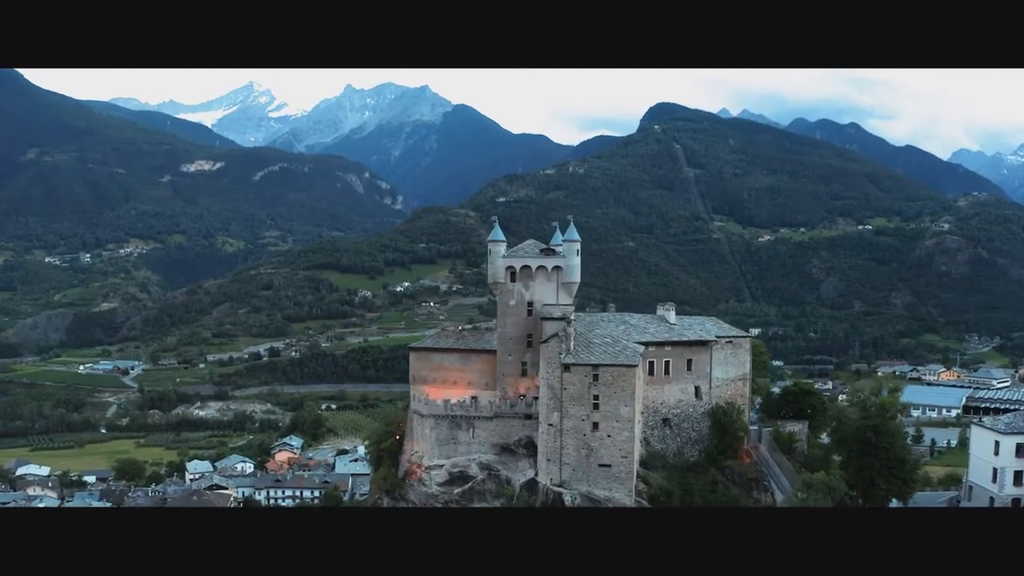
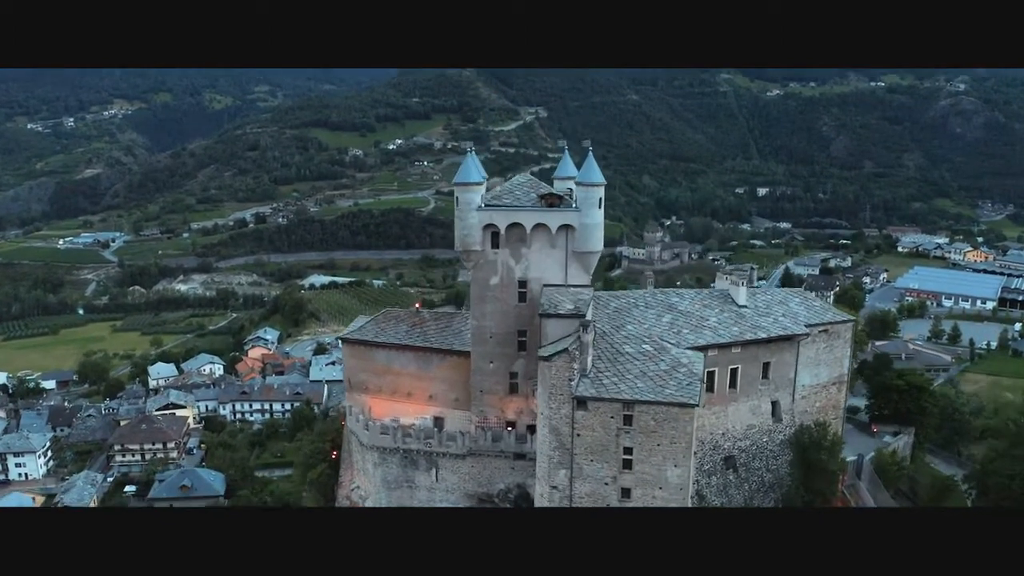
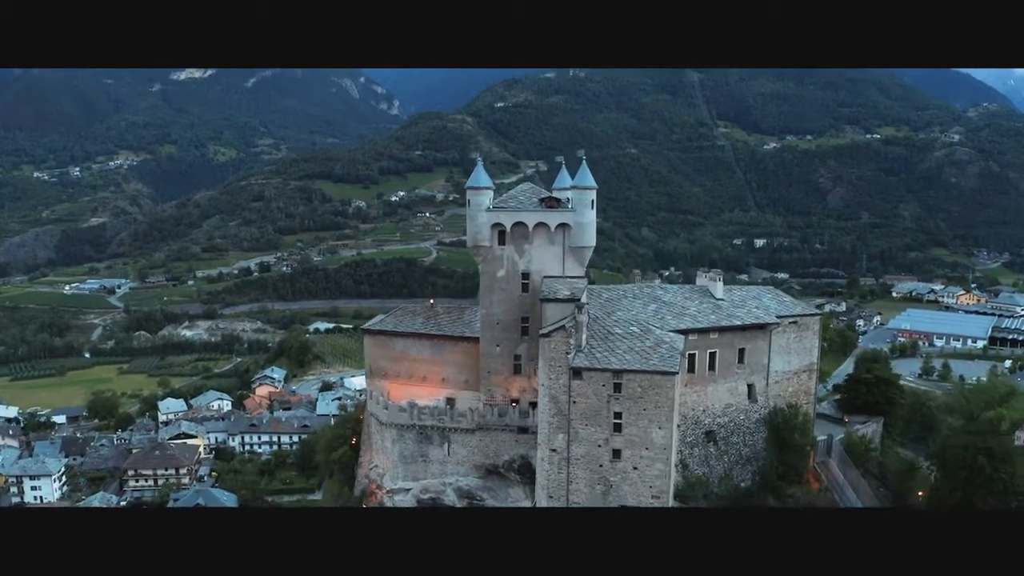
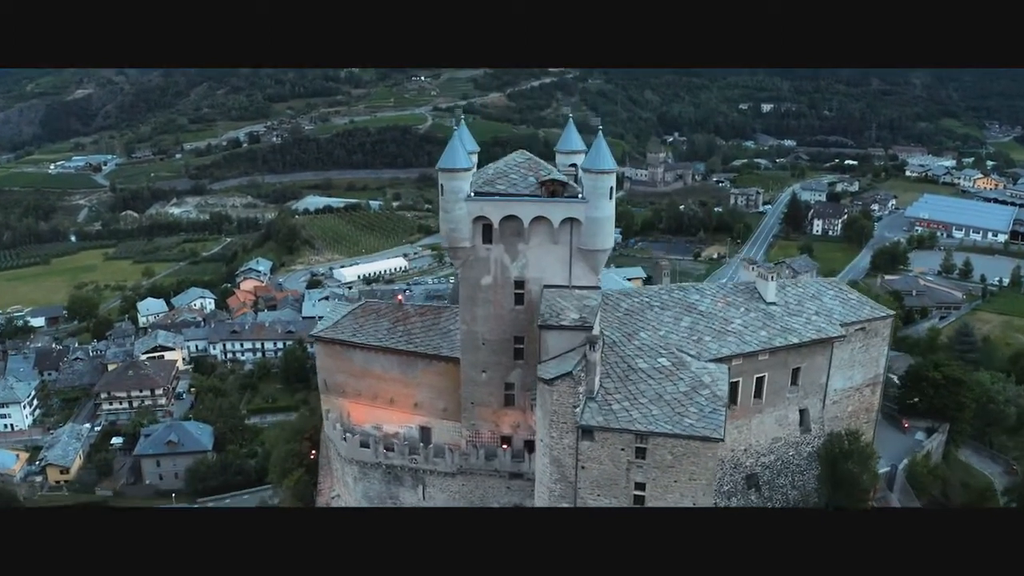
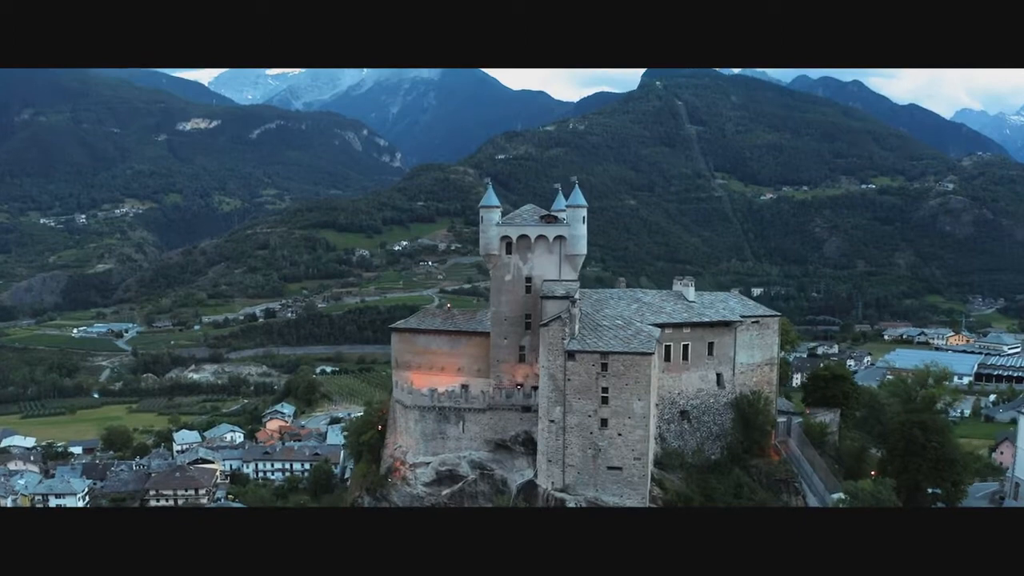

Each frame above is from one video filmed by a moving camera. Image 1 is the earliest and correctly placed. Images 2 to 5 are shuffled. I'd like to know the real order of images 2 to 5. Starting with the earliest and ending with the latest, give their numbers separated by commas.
5, 3, 2, 4
